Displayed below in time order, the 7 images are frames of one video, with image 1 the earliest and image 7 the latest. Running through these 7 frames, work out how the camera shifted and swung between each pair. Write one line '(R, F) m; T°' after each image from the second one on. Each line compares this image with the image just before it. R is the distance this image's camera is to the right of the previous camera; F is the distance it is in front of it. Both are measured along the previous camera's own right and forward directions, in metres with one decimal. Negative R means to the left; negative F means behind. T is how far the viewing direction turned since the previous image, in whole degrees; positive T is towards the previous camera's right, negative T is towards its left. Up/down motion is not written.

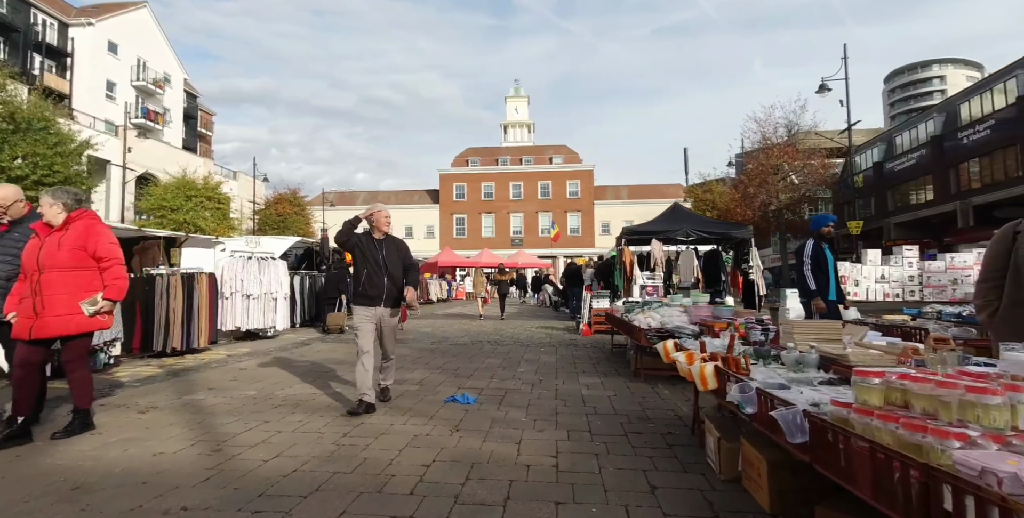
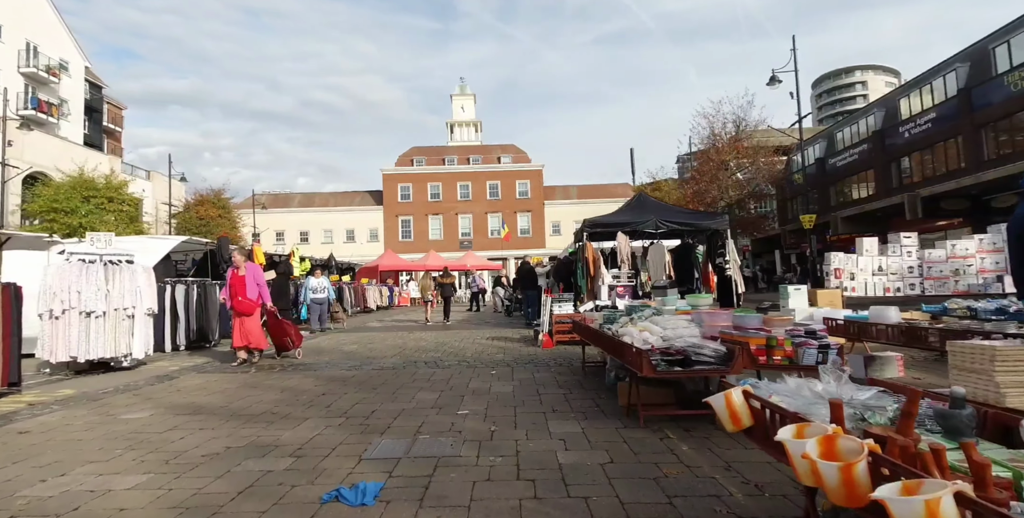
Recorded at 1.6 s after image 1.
(+0.1, +2.2) m; +6°
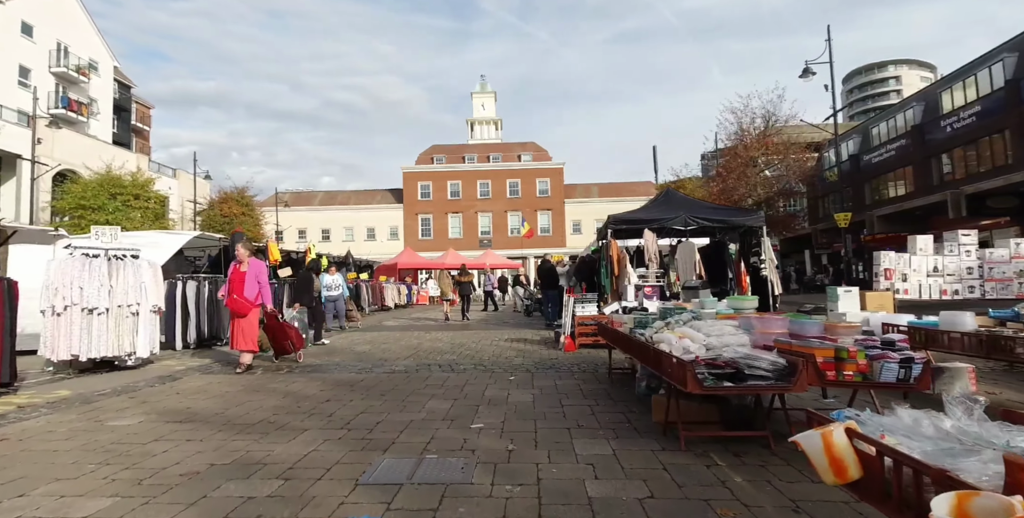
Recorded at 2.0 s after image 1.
(0.0, +0.6) m; -2°
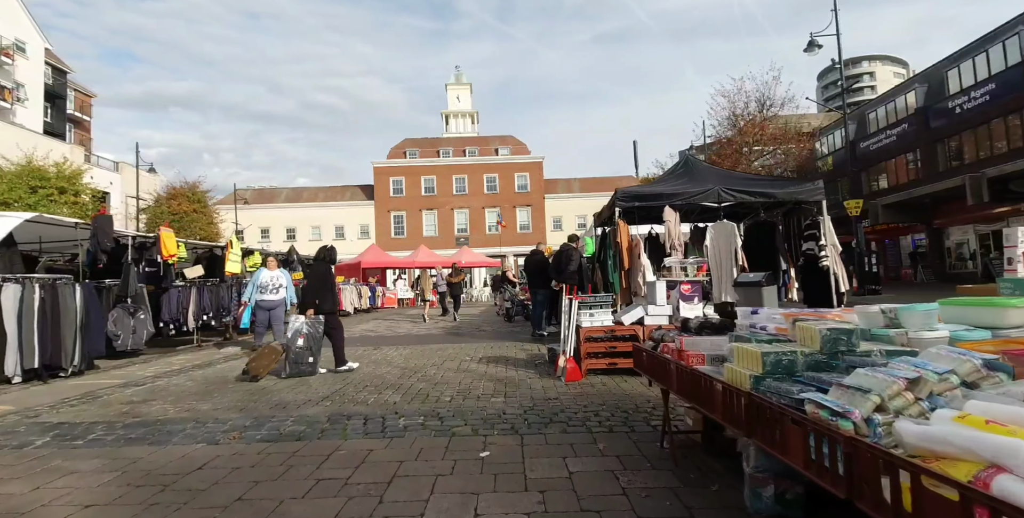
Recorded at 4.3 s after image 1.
(+0.1, +3.1) m; +2°
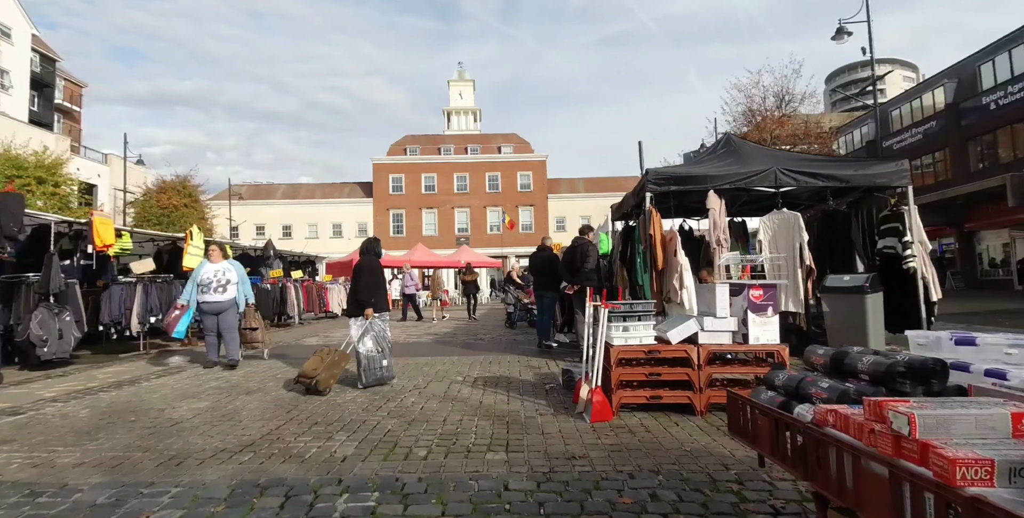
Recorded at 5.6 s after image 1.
(0.0, +1.7) m; 0°
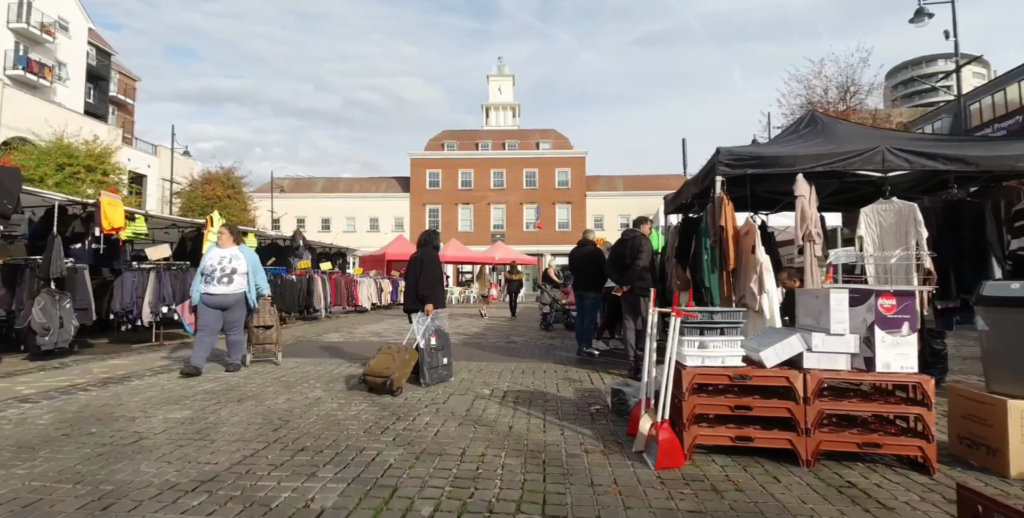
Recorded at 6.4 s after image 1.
(0.0, +1.0) m; -4°
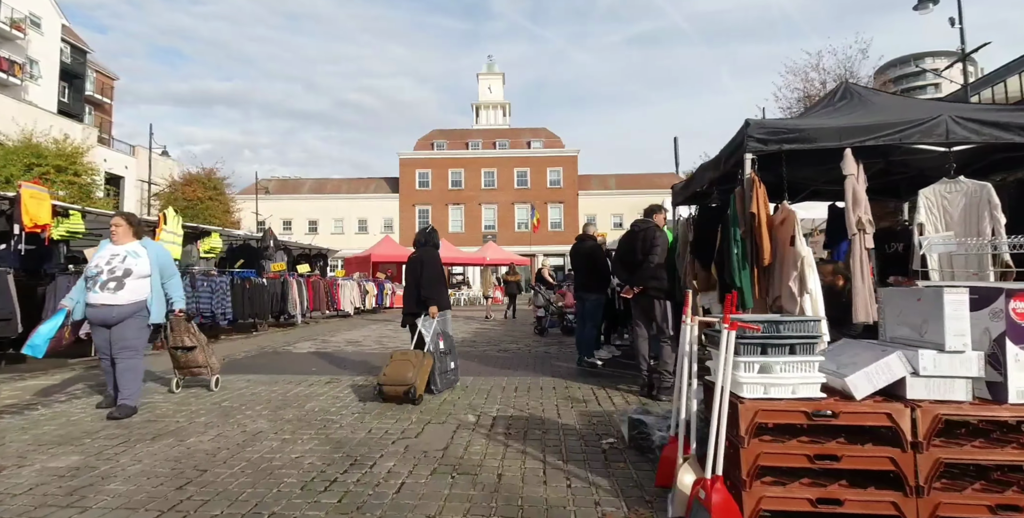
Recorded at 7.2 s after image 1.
(0.0, +1.0) m; +1°
